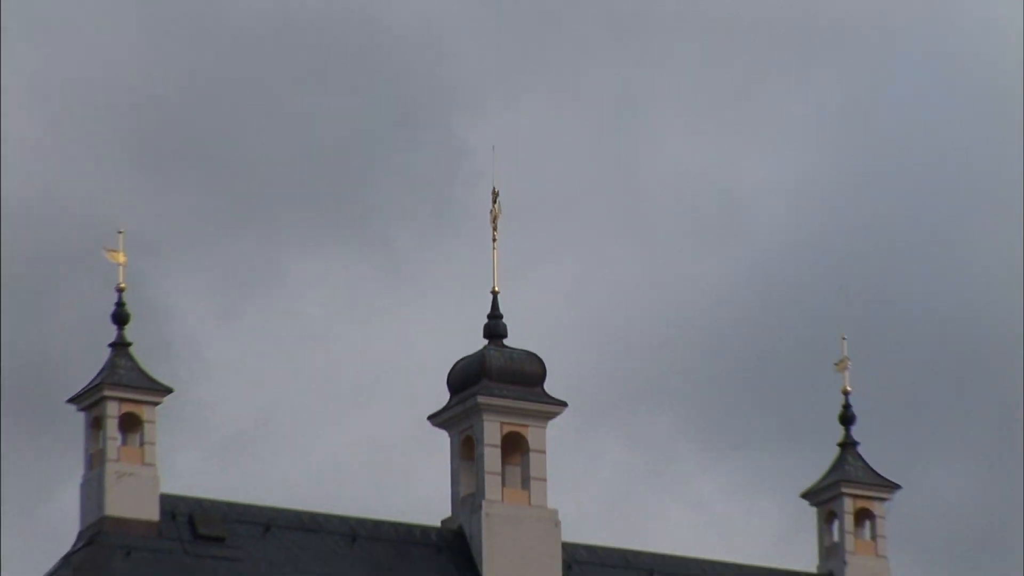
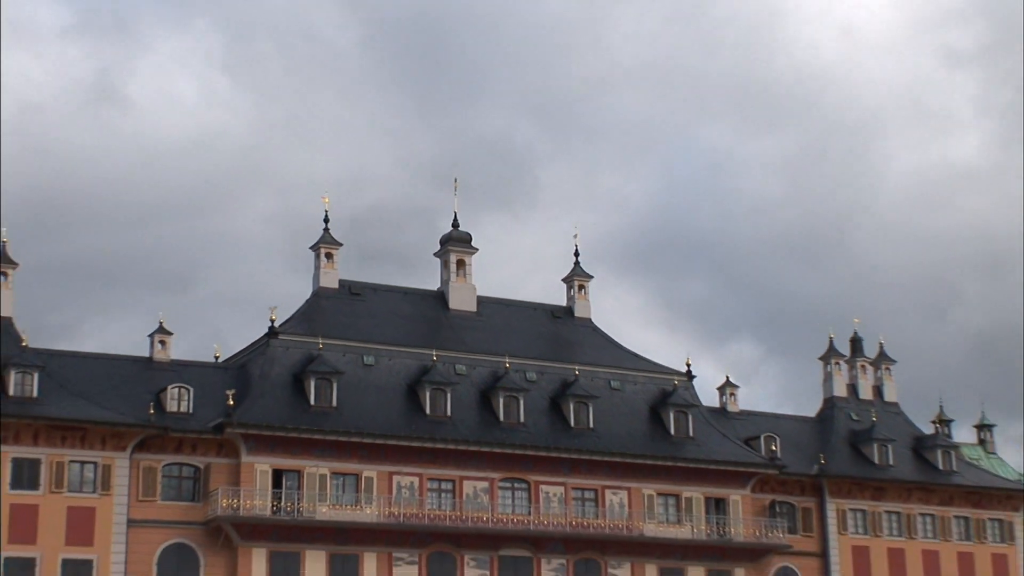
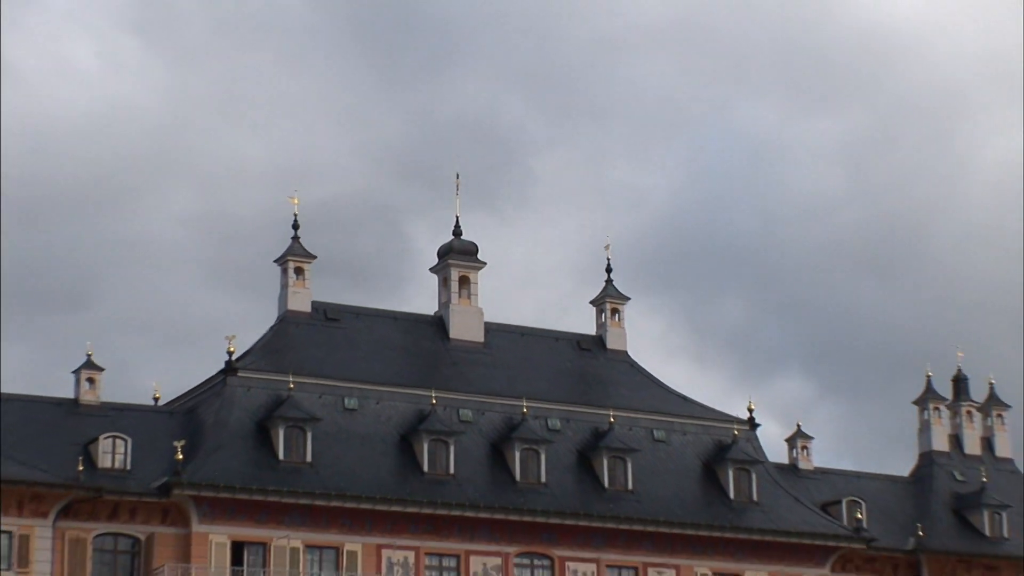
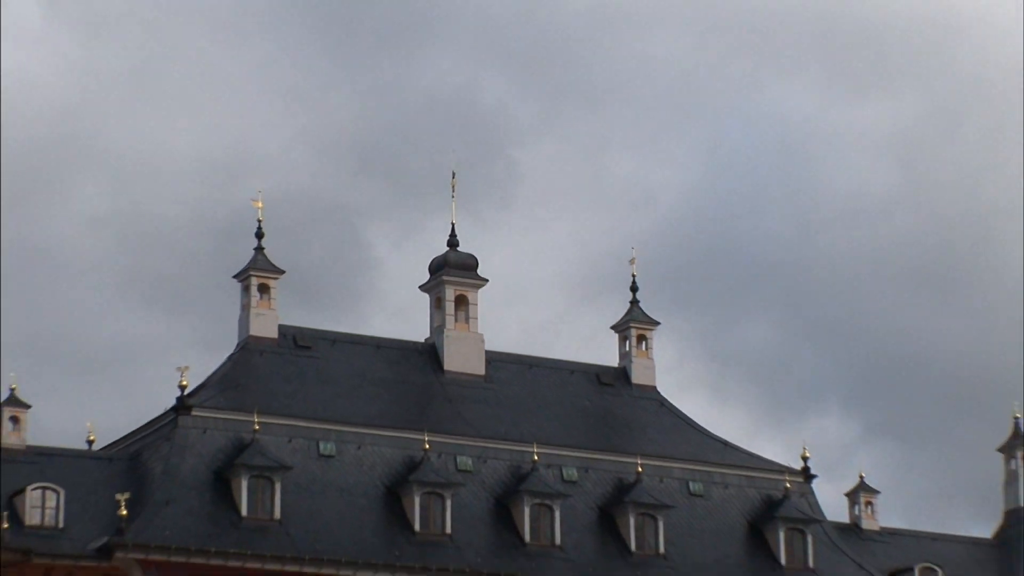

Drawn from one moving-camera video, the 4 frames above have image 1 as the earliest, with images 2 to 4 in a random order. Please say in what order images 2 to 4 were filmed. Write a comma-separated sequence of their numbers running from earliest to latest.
4, 3, 2
